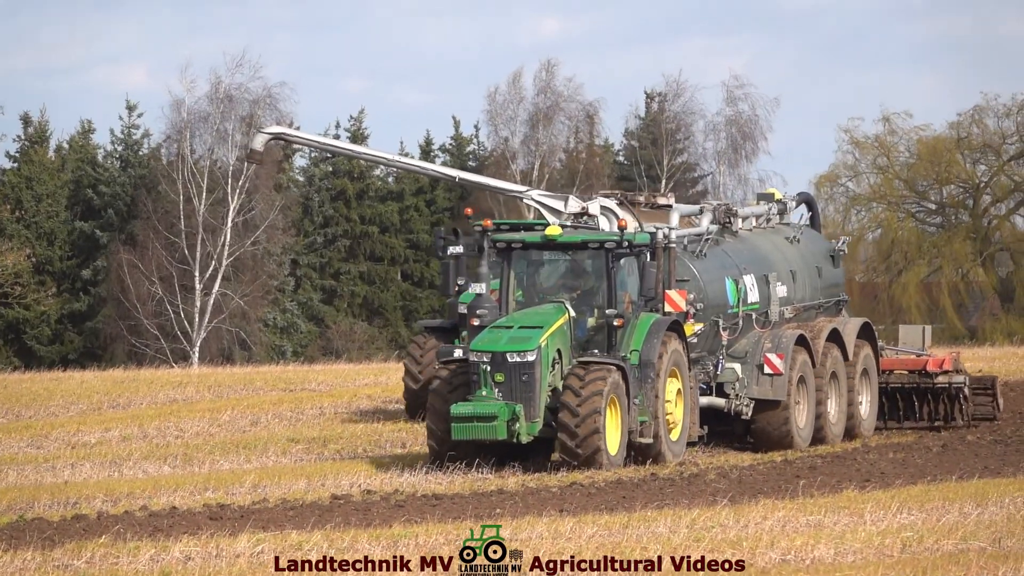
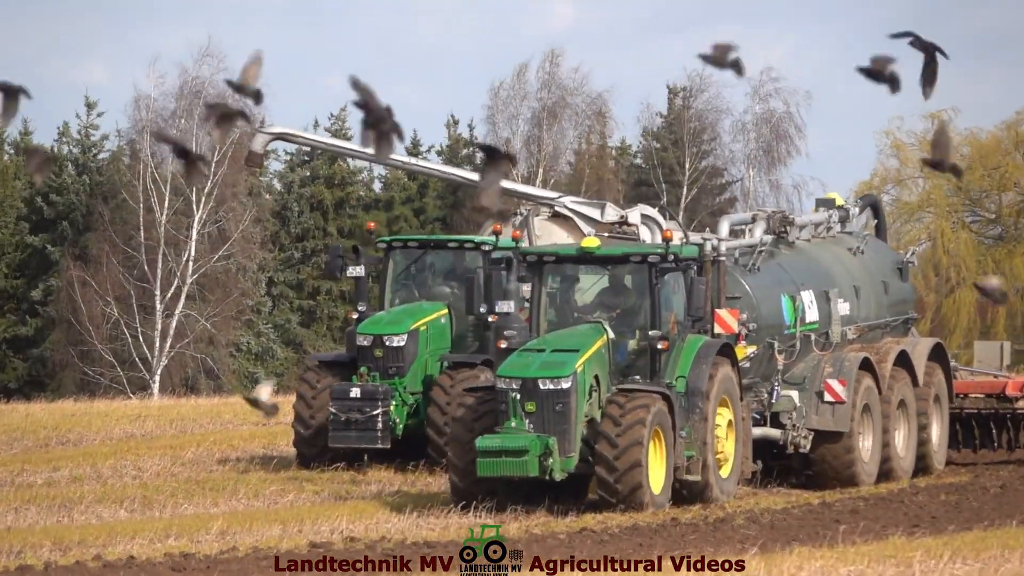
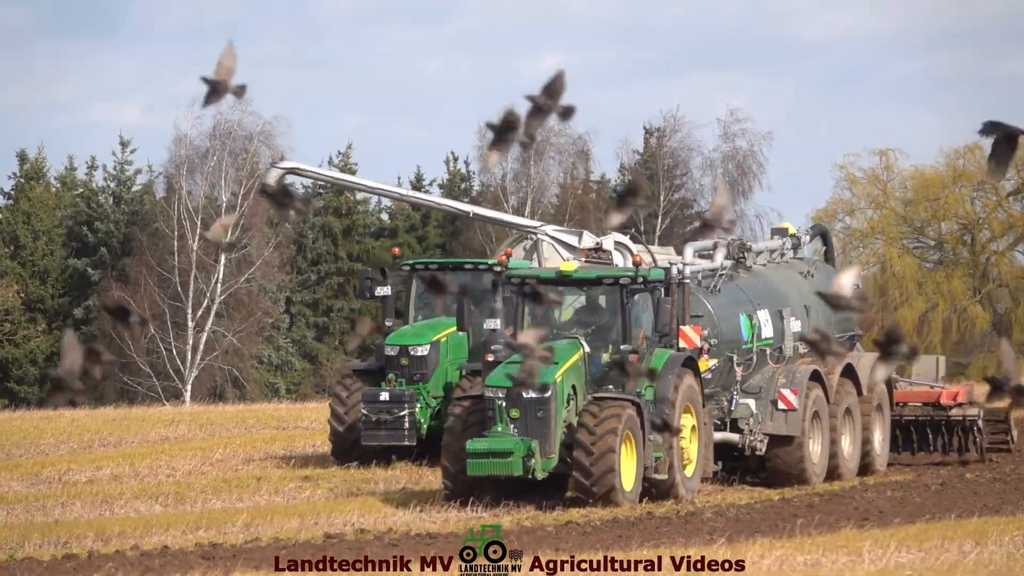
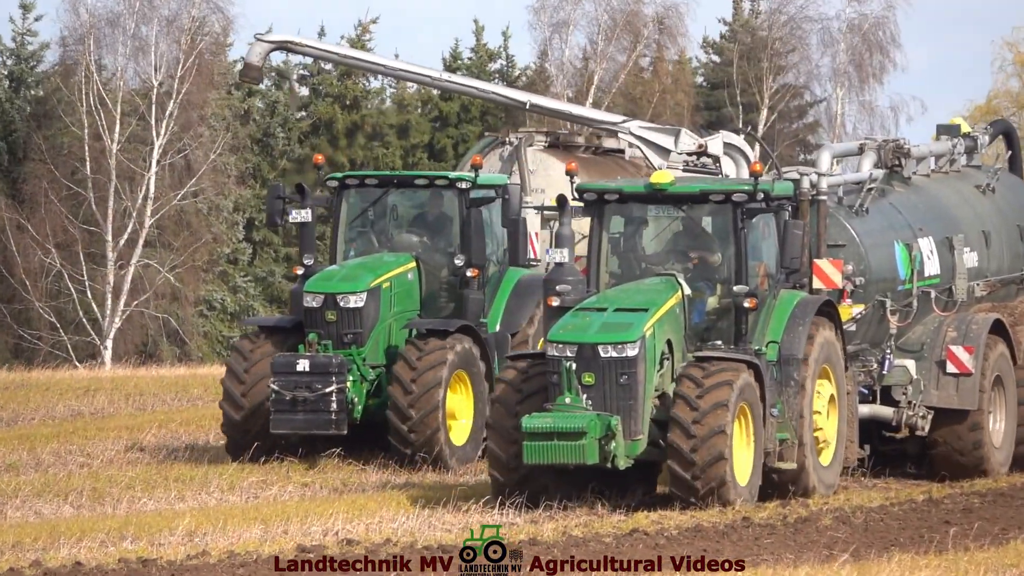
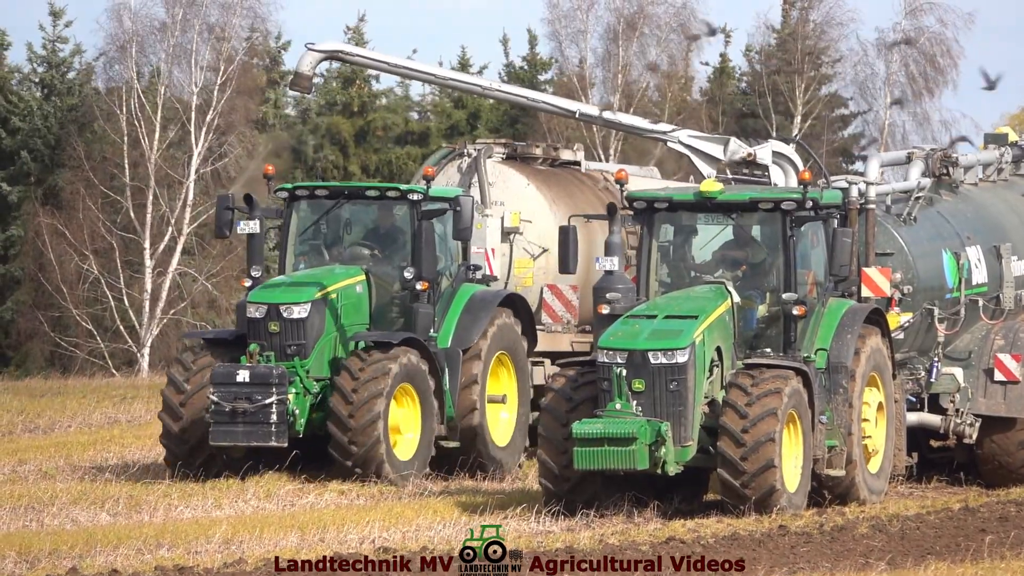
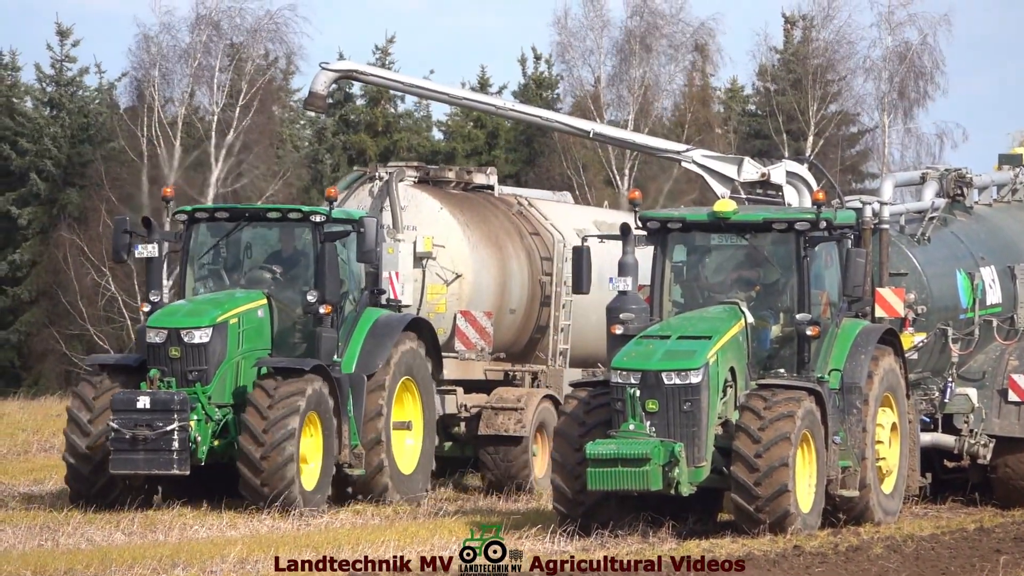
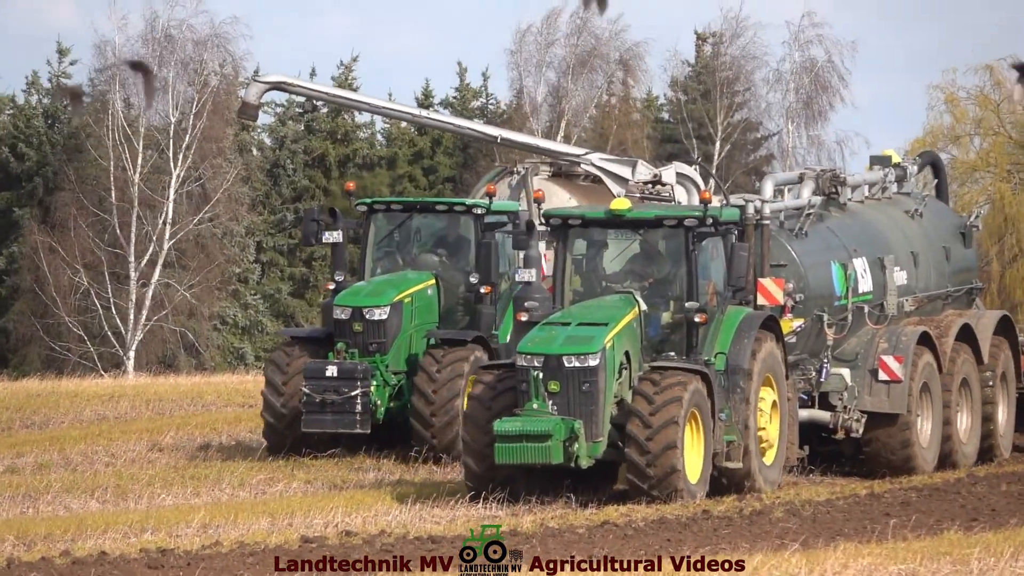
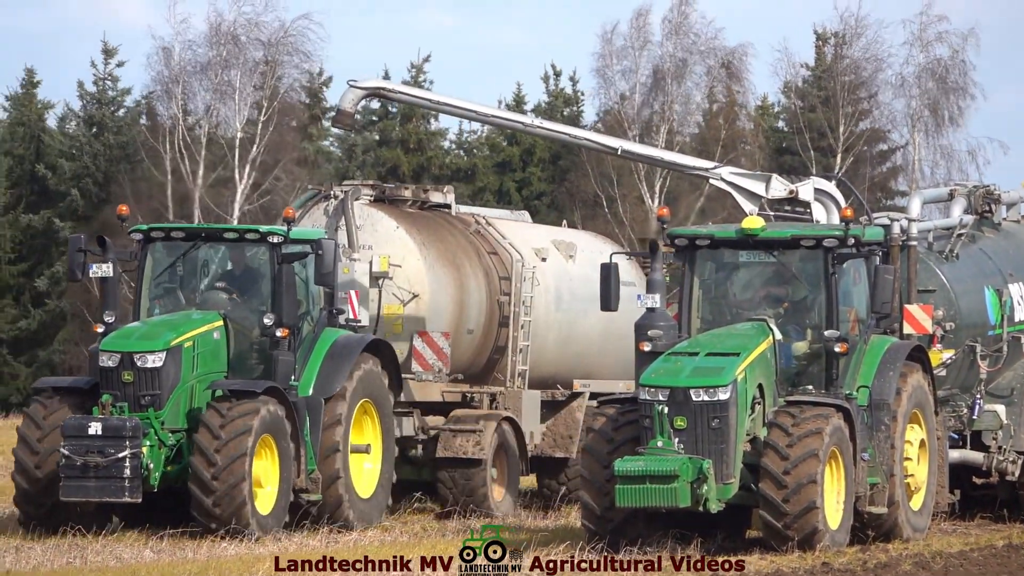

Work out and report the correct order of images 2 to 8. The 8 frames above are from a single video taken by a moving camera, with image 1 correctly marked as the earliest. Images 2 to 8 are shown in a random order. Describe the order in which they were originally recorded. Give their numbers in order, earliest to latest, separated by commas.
3, 2, 7, 4, 5, 6, 8
